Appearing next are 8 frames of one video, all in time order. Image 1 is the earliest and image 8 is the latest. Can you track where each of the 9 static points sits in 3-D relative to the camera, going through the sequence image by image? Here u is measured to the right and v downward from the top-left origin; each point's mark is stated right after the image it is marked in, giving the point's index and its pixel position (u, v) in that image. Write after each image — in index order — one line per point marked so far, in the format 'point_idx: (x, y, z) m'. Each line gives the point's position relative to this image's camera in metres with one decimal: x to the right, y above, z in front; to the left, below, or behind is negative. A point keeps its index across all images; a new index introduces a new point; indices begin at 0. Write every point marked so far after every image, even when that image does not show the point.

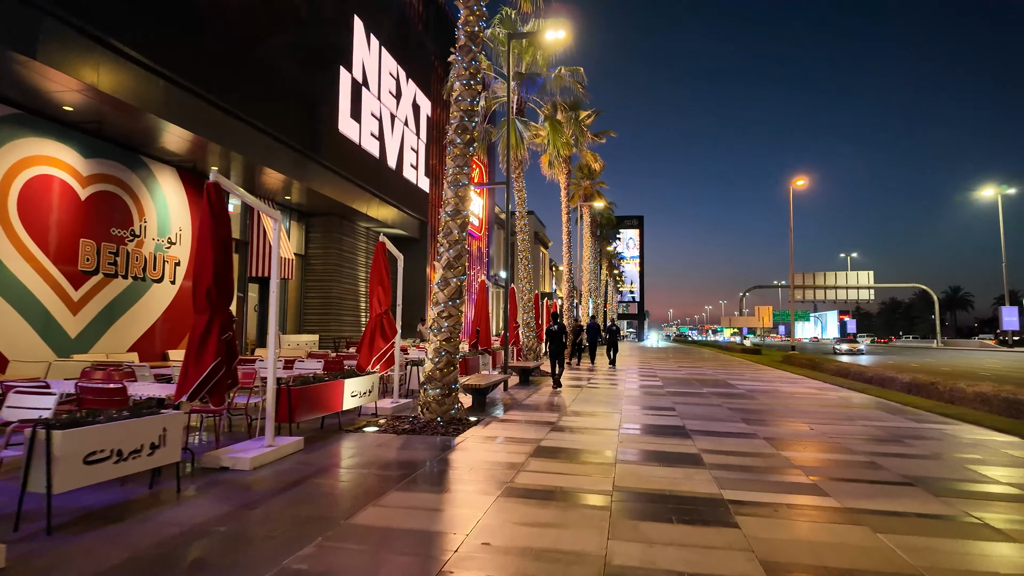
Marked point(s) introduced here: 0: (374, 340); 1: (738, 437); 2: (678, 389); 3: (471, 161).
0: (-2.1, -0.8, +9.1) m
1: (+3.4, -2.2, +8.7) m
2: (+4.2, -2.6, +14.9) m
3: (-0.6, +1.9, +8.9) m
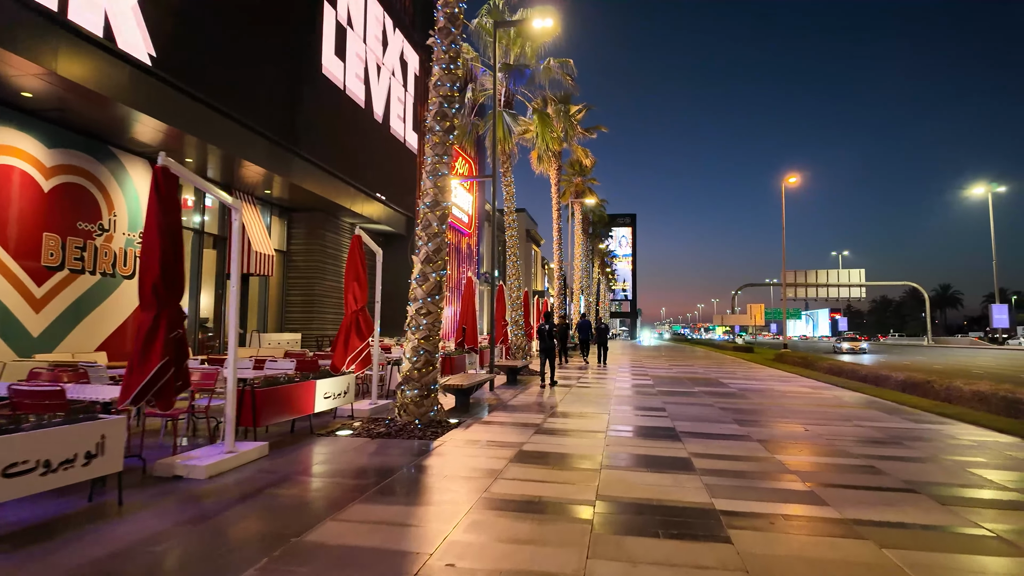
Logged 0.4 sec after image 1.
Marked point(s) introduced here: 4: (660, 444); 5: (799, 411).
0: (-2.4, -0.7, +8.6) m
1: (+3.1, -2.1, +8.3) m
2: (+3.9, -2.5, +14.6) m
3: (-0.9, +2.0, +8.5) m
4: (+1.9, -2.0, +7.6) m
5: (+5.7, -2.4, +11.6) m
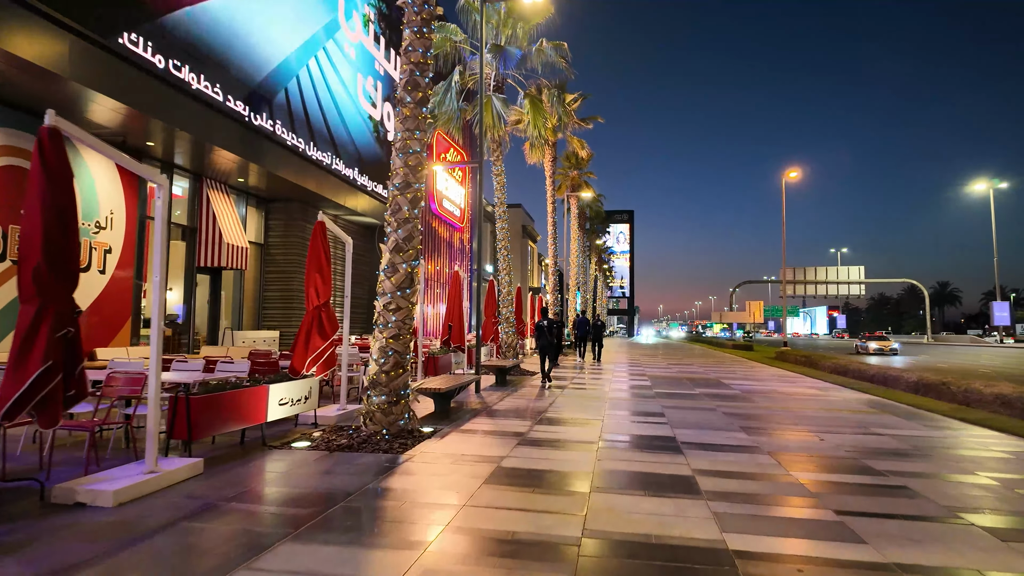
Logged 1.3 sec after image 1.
0: (-2.6, -0.6, +7.7) m
1: (+2.9, -2.1, +7.4) m
2: (+3.6, -2.4, +13.7) m
3: (-1.1, +2.1, +7.5) m
4: (+1.7, -1.9, +6.7) m
5: (+5.4, -2.3, +10.7) m
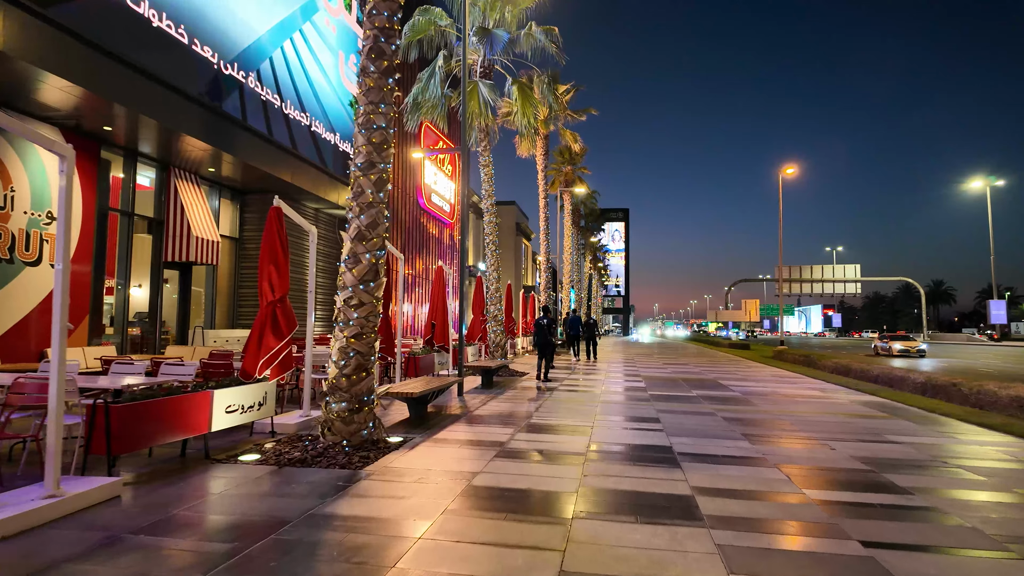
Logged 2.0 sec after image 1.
0: (-2.9, -0.6, +6.9) m
1: (+2.6, -2.0, +6.7) m
2: (+3.3, -2.3, +12.9) m
3: (-1.4, +2.2, +6.7) m
4: (+1.4, -1.9, +5.9) m
5: (+5.1, -2.3, +9.9) m
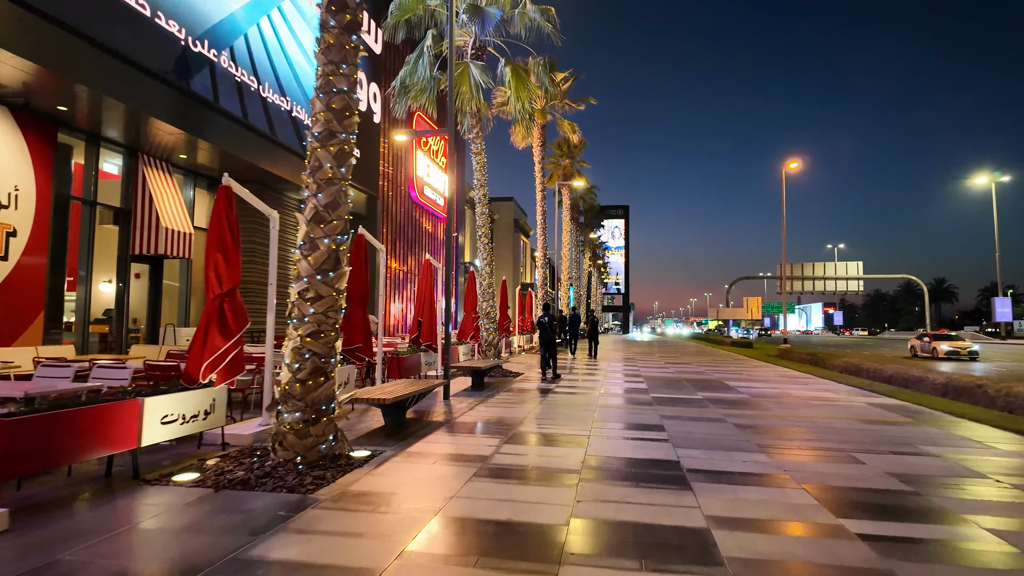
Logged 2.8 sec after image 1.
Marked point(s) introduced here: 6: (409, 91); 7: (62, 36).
0: (-3.1, -0.5, +6.0) m
1: (+2.4, -1.9, +5.7) m
2: (+3.2, -2.2, +12.0) m
3: (-1.6, +2.3, +5.8) m
4: (+1.3, -1.8, +5.0) m
5: (+4.9, -2.2, +9.0) m
6: (-2.6, +5.0, +14.9) m
7: (-7.5, +4.2, +9.9) m
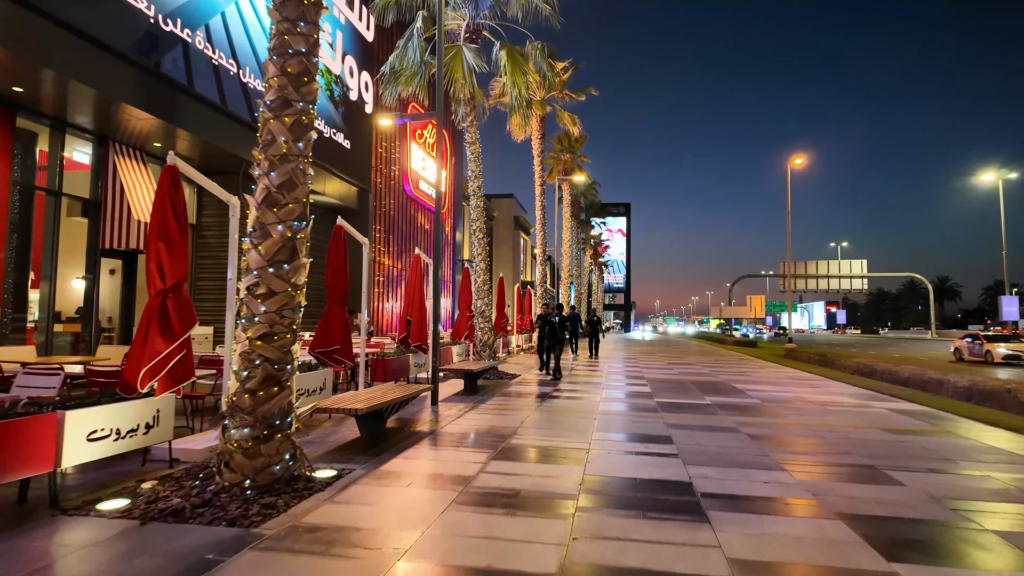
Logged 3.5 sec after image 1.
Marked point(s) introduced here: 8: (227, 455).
0: (-3.2, -0.4, +5.2) m
1: (+2.3, -1.8, +4.9) m
2: (+3.0, -2.1, +11.2) m
3: (-1.7, +2.3, +5.0) m
4: (+1.1, -1.7, +4.2) m
5: (+4.8, -2.1, +8.2) m
6: (-2.7, +5.0, +14.0) m
7: (-7.6, +4.3, +9.1) m
8: (-2.3, -1.3, +4.7) m
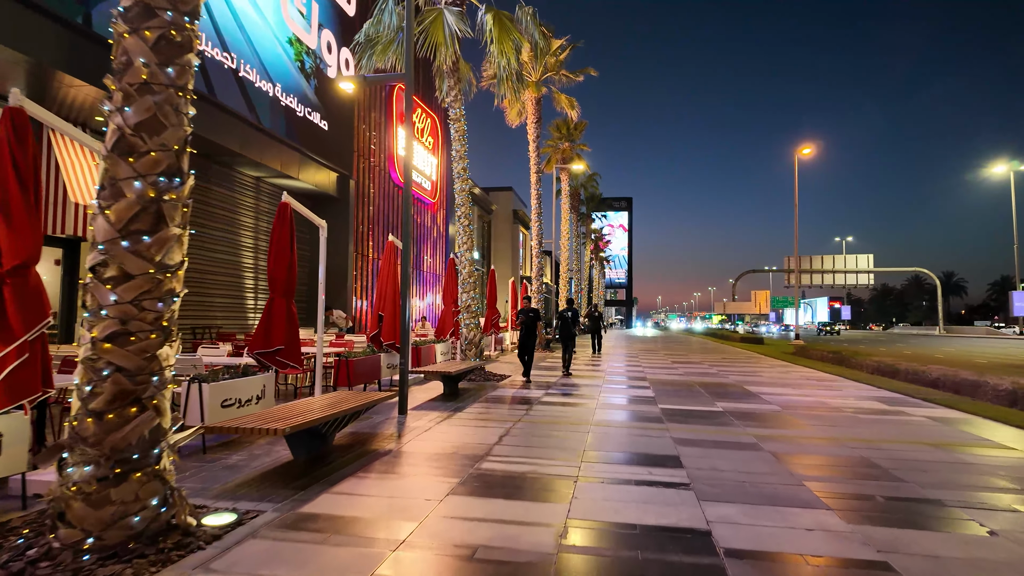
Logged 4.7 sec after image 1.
0: (-3.5, -0.3, +3.8) m
1: (+2.0, -1.7, +3.6) m
2: (+2.8, -2.0, +9.8) m
3: (-2.0, +2.4, +3.6) m
4: (+0.9, -1.6, +2.8) m
5: (+4.6, -2.0, +6.8) m
6: (-2.9, +5.2, +12.7) m
7: (-7.9, +4.4, +7.7) m
8: (-2.6, -1.2, +3.4) m
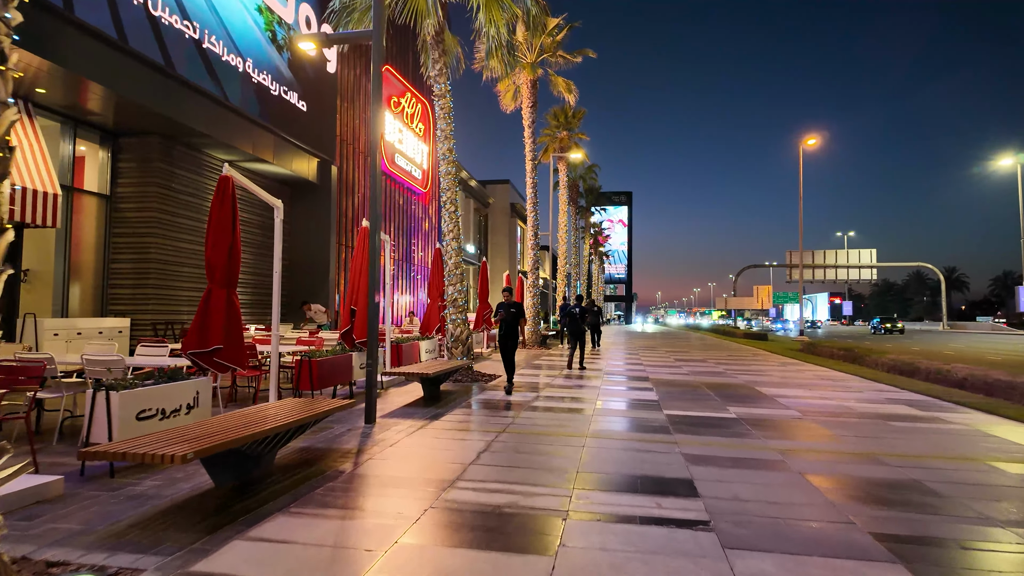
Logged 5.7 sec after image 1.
0: (-3.6, -0.2, +2.7) m
1: (+1.8, -1.6, +2.5) m
2: (+2.6, -1.8, +8.7) m
3: (-2.1, +2.5, +2.5) m
4: (+0.7, -1.5, +1.7) m
5: (+4.4, -1.9, +5.8) m
6: (-3.1, +5.4, +11.5) m
7: (-8.1, +4.5, +6.6) m
8: (-2.8, -1.1, +2.3) m
